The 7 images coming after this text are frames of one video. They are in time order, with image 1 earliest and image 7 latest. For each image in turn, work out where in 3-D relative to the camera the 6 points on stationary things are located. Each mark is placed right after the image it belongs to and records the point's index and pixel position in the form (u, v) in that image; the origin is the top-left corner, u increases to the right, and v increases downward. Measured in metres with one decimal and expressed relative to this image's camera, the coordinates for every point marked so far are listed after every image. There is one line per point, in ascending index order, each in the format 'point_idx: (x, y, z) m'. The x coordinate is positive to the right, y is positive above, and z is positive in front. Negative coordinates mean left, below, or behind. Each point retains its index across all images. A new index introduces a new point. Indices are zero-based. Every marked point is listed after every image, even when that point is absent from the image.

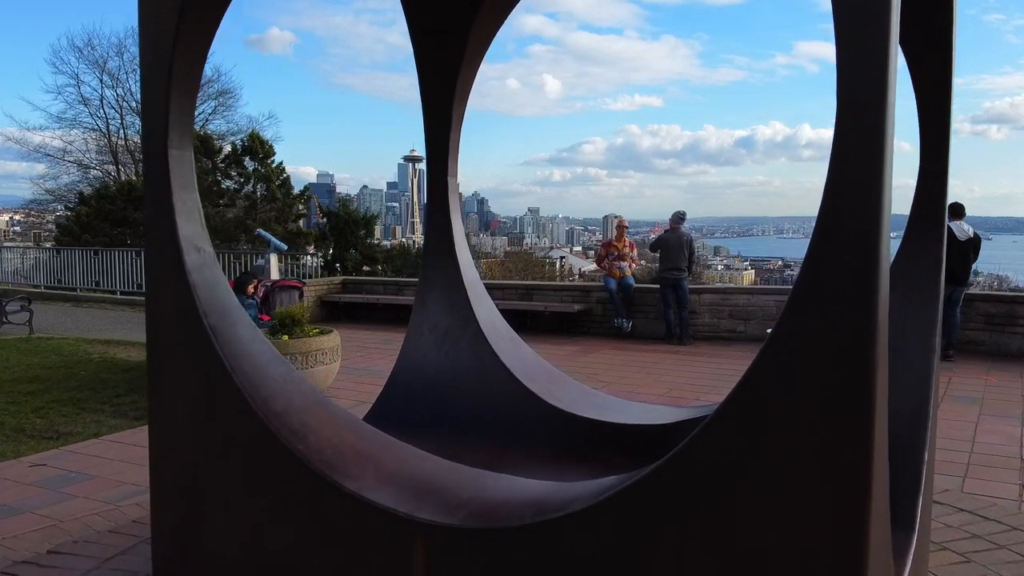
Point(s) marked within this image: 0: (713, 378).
0: (+2.0, -0.9, +7.4) m
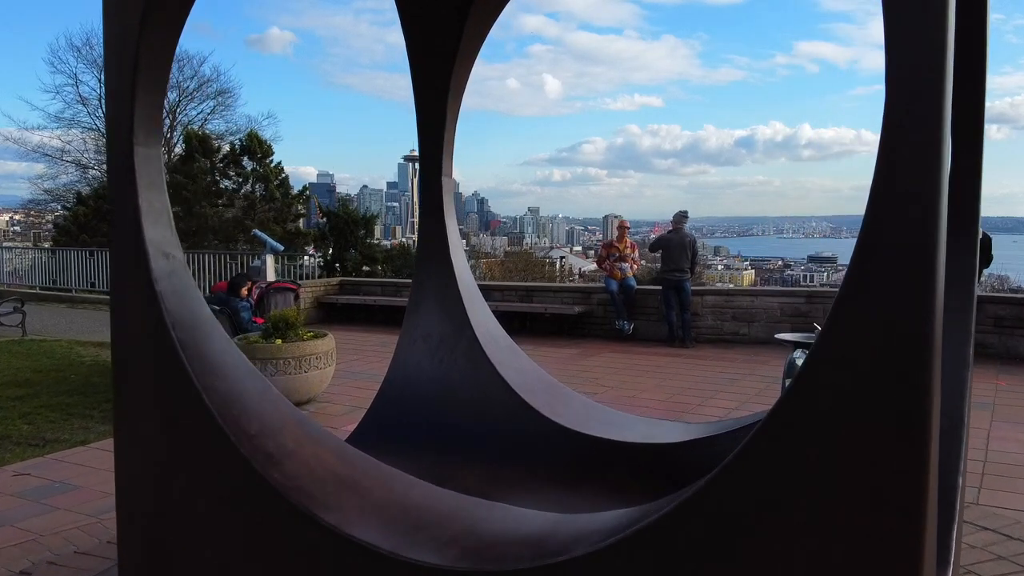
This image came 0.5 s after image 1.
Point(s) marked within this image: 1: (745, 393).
0: (+2.0, -0.9, +7.2) m
1: (+2.1, -0.9, +6.7) m
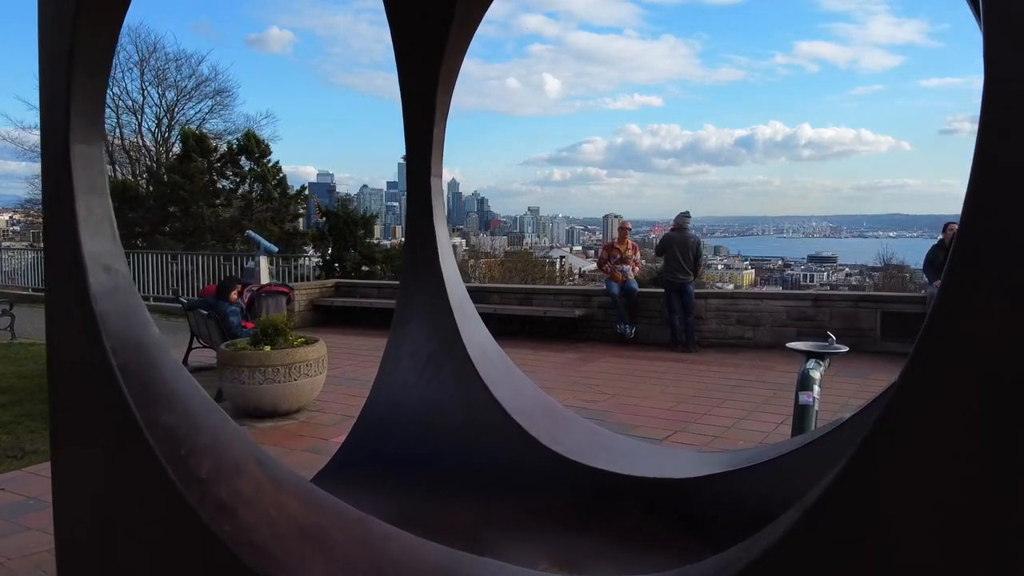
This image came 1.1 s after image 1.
0: (+1.9, -0.9, +7.0) m
1: (+2.0, -1.0, +6.5) m
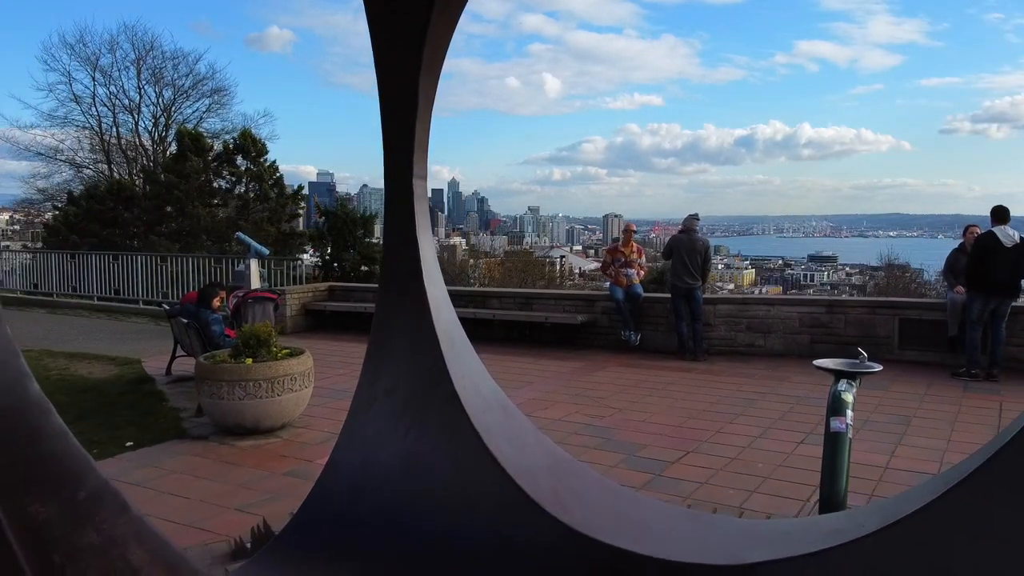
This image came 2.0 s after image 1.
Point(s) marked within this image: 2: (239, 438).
0: (+1.9, -1.0, +6.6) m
1: (+2.0, -1.0, +6.1) m
2: (-2.1, -1.1, +5.7) m
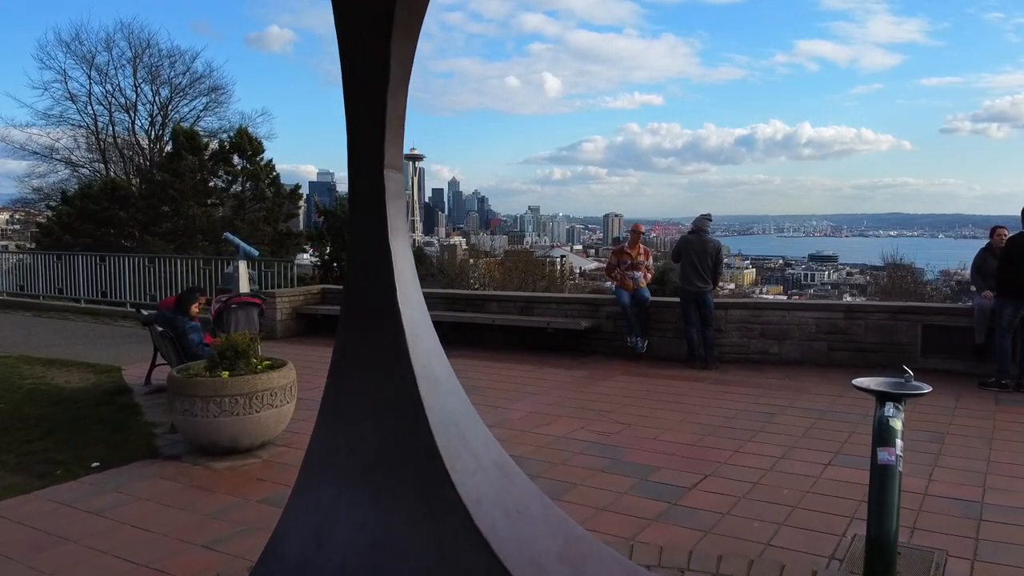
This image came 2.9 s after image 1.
0: (+1.9, -1.0, +6.1) m
1: (+2.0, -1.1, +5.6) m
2: (-2.1, -1.2, +5.3) m
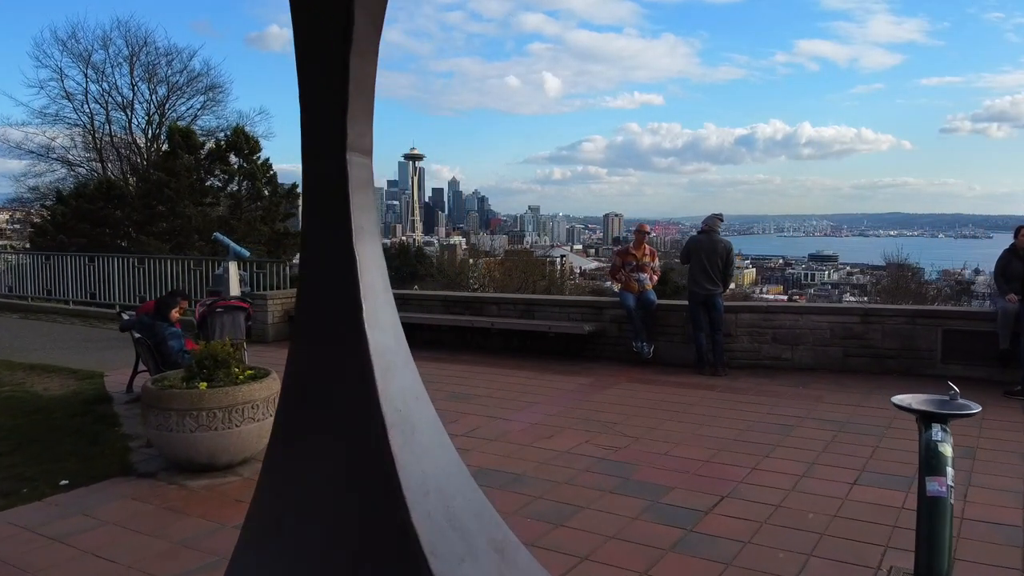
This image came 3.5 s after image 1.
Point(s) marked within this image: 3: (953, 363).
0: (+1.9, -1.1, +5.7) m
1: (+2.0, -1.1, +5.2) m
2: (-2.1, -1.2, +4.9) m
3: (+4.3, -0.7, +7.4) m
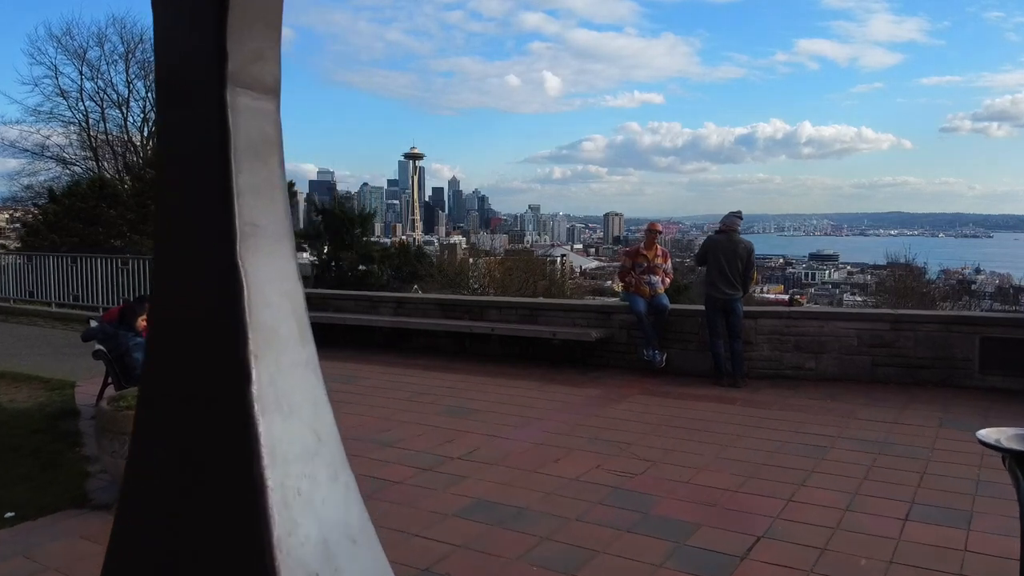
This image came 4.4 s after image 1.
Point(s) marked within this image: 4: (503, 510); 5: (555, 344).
0: (+2.0, -1.1, +5.1) m
1: (+2.1, -1.2, +4.7) m
2: (-2.0, -1.2, +4.3) m
3: (+4.3, -0.8, +6.8) m
4: (-0.1, -1.2, +4.1) m
5: (+0.5, -0.6, +8.2) m
